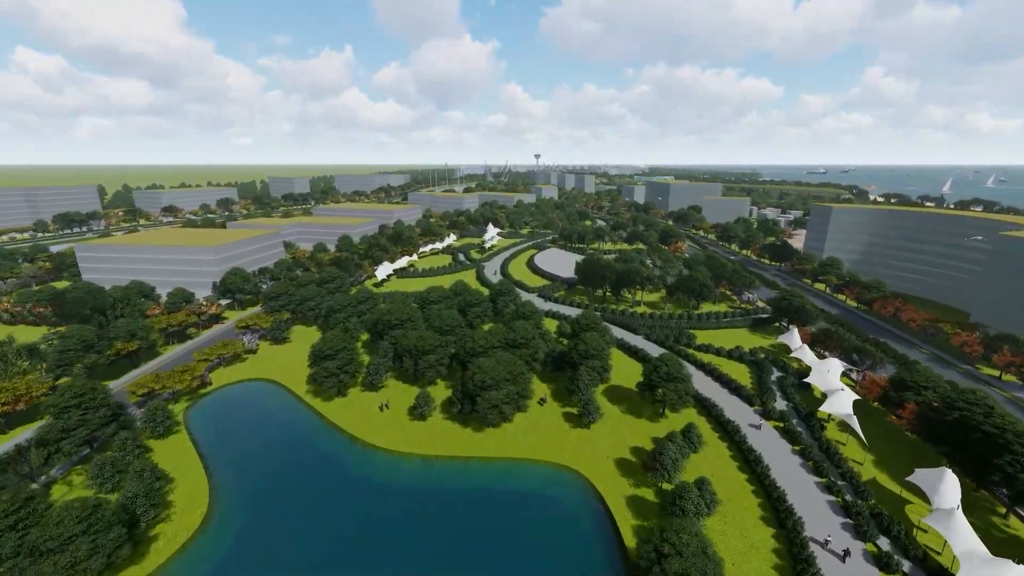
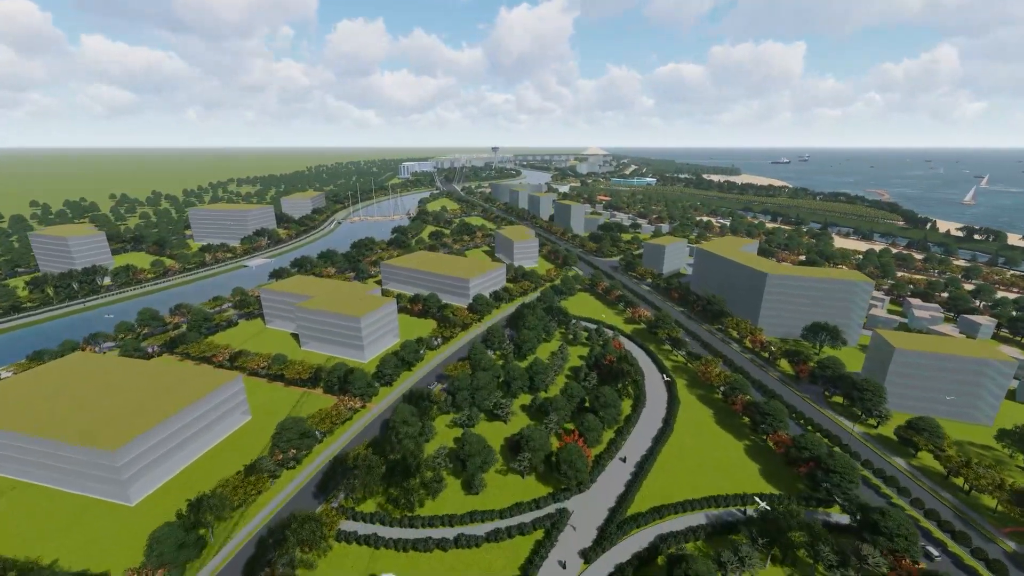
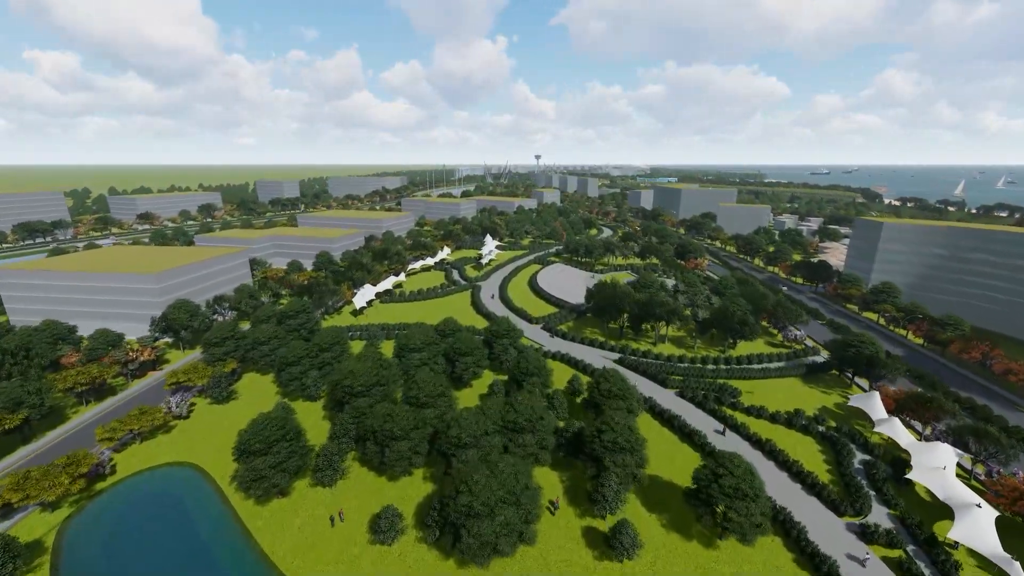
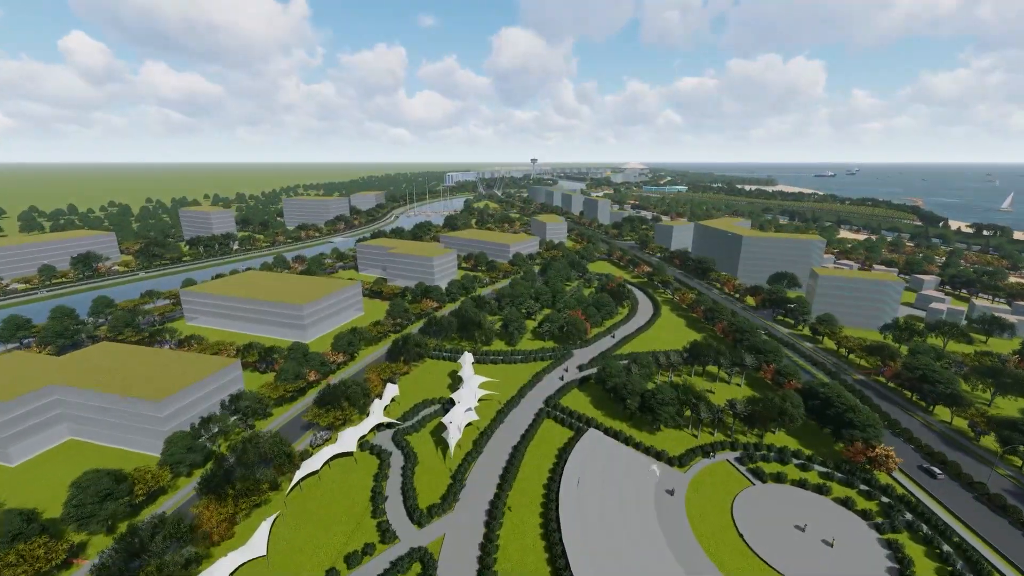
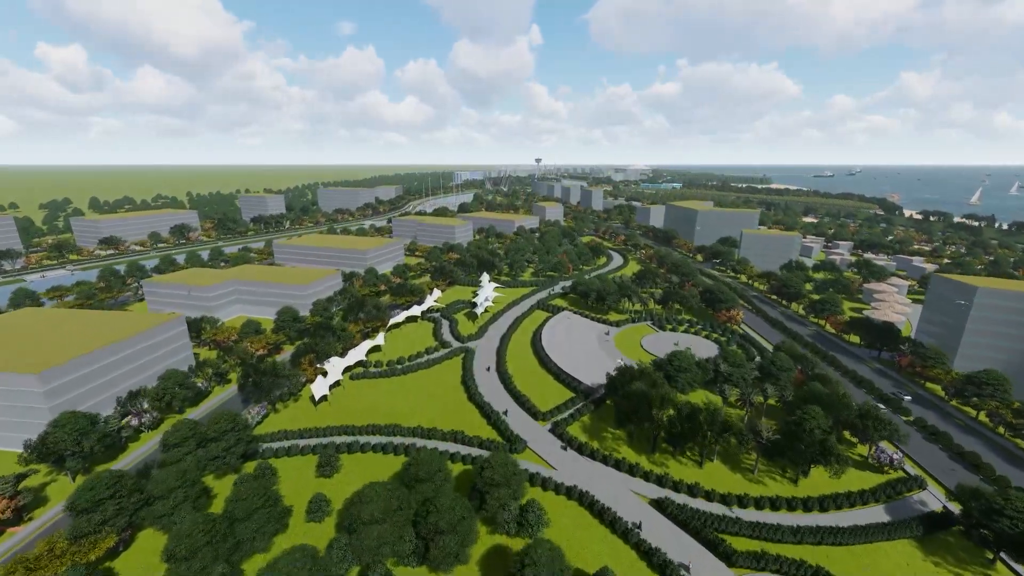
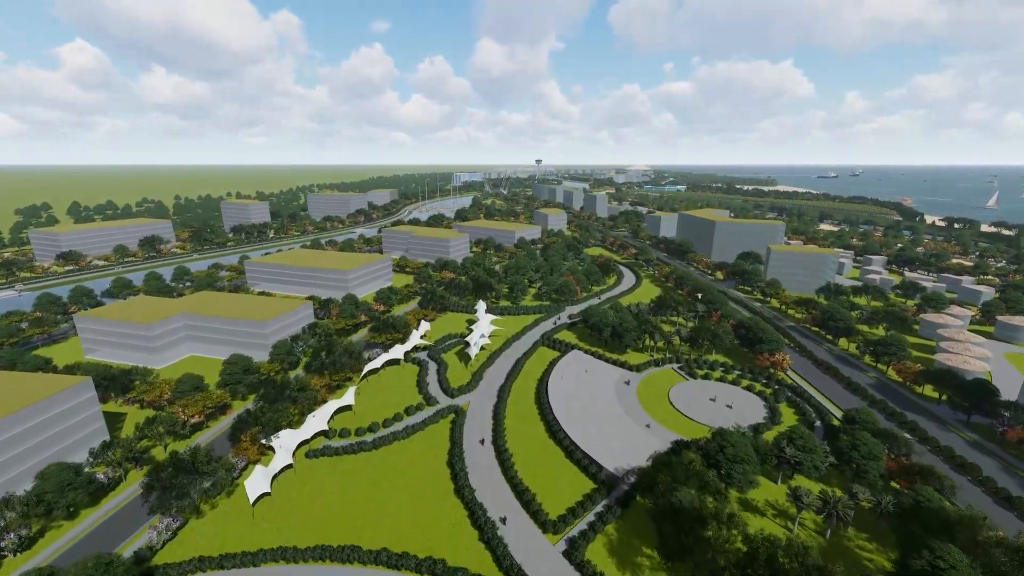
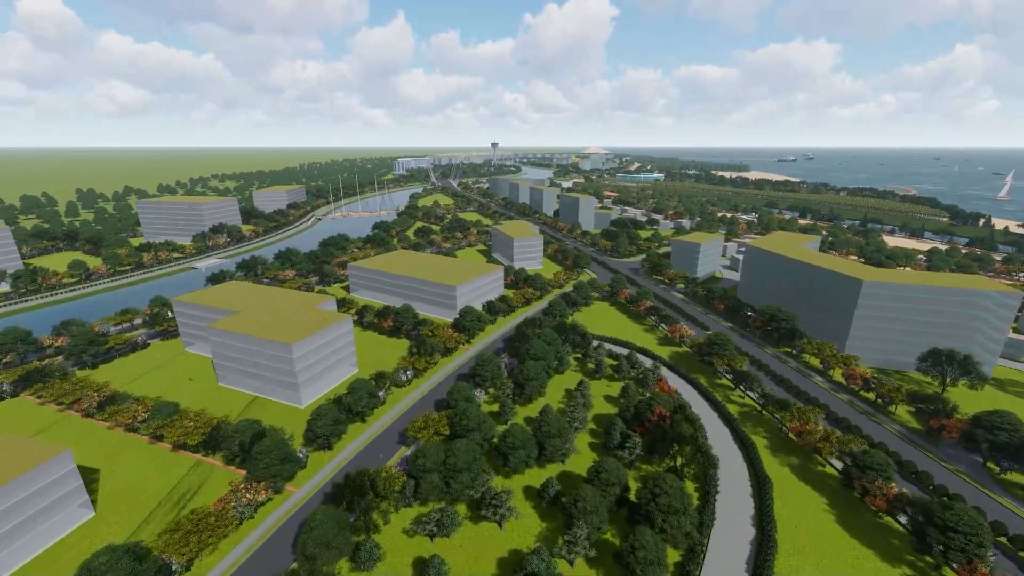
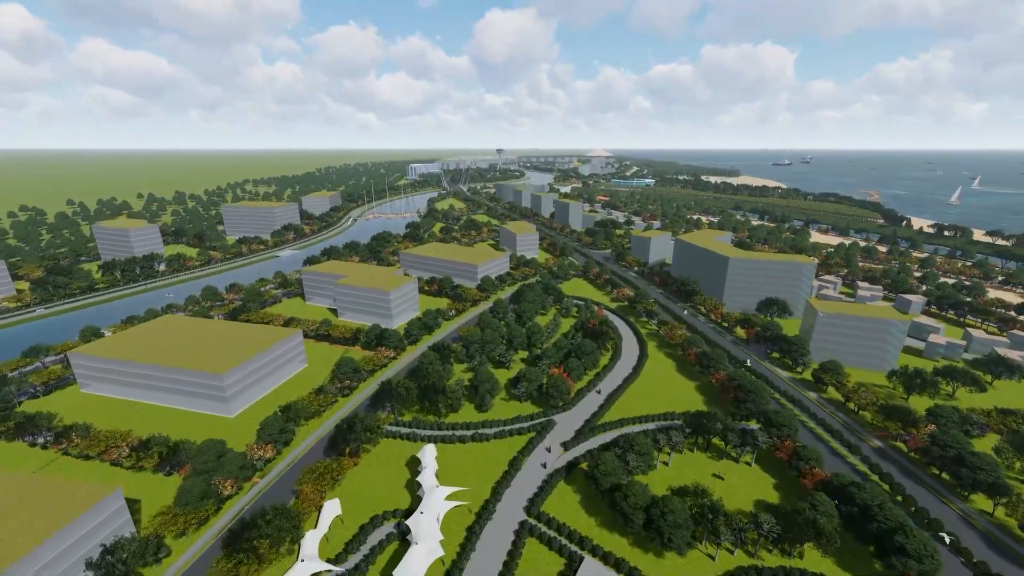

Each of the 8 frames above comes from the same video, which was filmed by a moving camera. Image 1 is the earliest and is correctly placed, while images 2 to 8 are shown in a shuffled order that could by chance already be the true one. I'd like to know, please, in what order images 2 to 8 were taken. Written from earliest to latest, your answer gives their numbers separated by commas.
3, 5, 6, 4, 8, 2, 7
